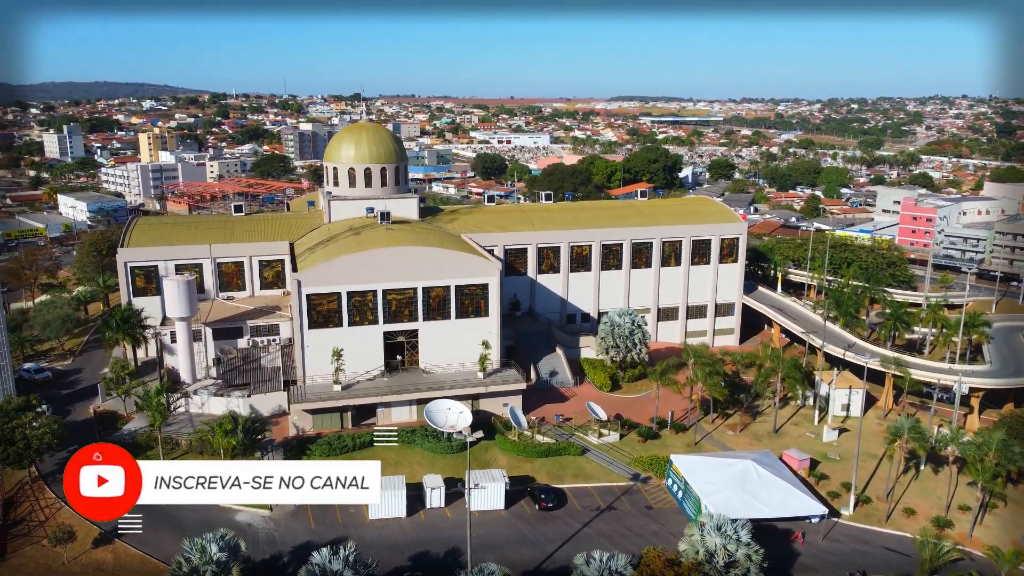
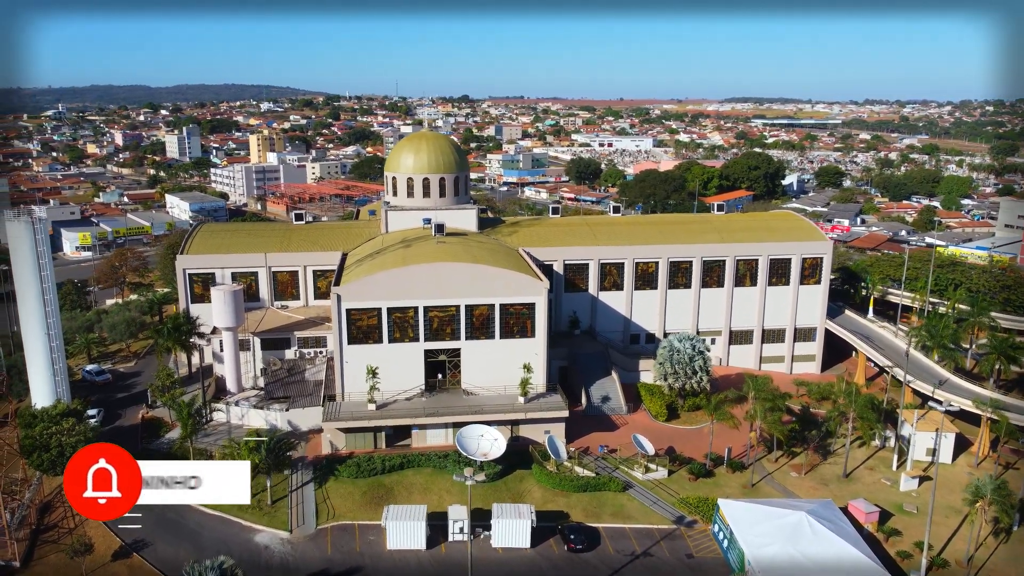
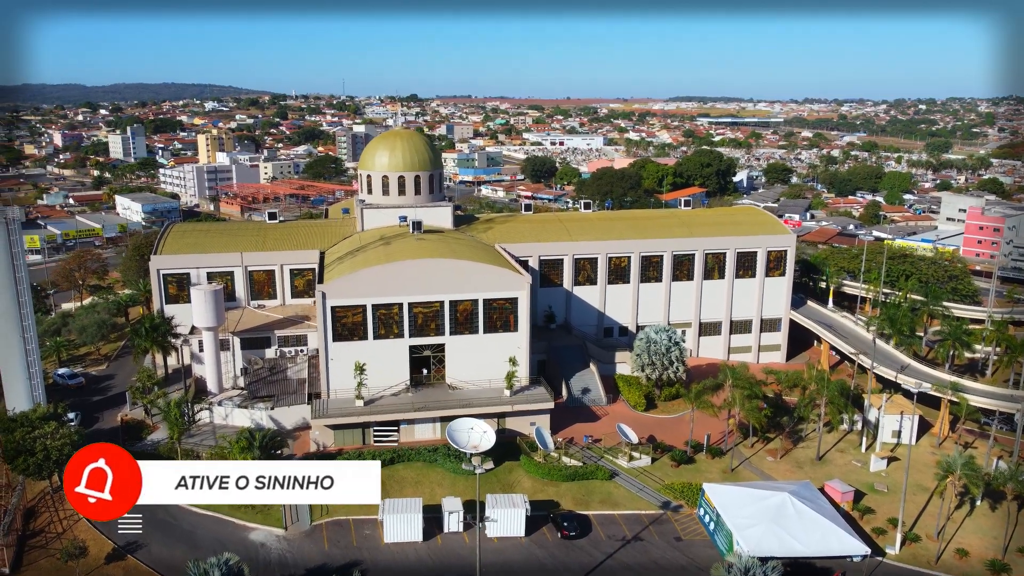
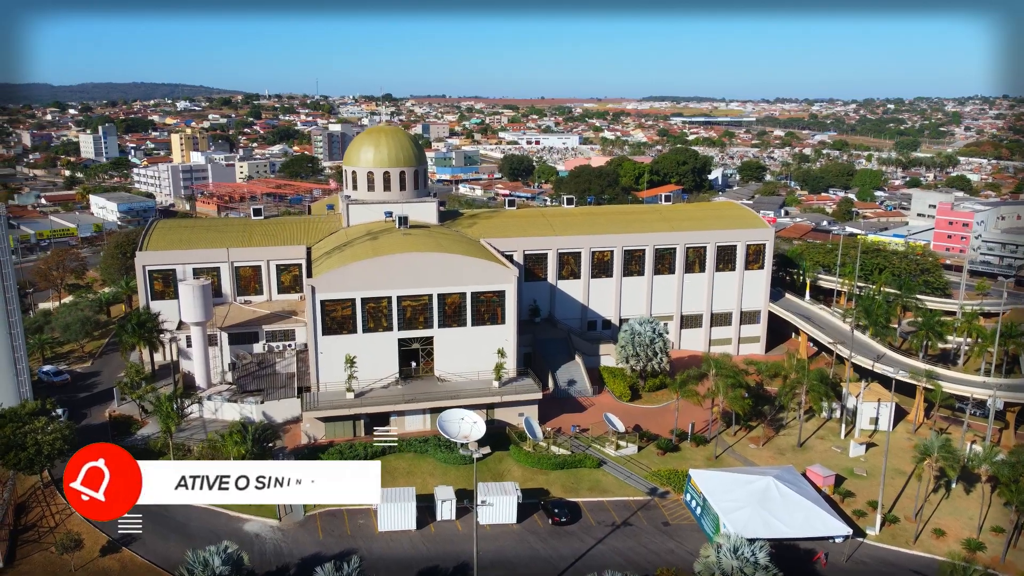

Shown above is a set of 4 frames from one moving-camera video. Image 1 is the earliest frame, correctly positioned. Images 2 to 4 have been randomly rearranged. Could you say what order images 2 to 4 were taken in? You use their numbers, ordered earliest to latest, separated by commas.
4, 3, 2
